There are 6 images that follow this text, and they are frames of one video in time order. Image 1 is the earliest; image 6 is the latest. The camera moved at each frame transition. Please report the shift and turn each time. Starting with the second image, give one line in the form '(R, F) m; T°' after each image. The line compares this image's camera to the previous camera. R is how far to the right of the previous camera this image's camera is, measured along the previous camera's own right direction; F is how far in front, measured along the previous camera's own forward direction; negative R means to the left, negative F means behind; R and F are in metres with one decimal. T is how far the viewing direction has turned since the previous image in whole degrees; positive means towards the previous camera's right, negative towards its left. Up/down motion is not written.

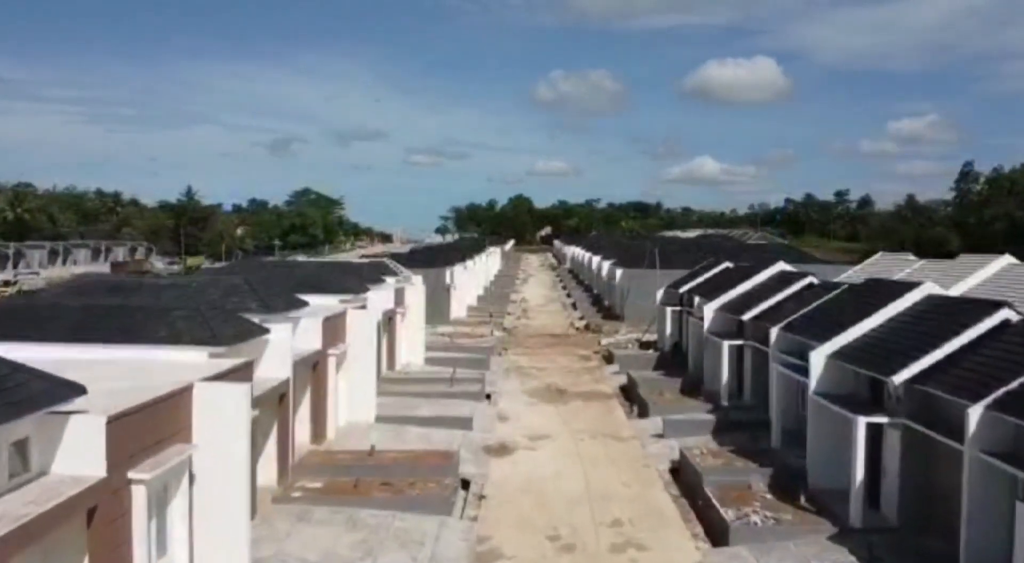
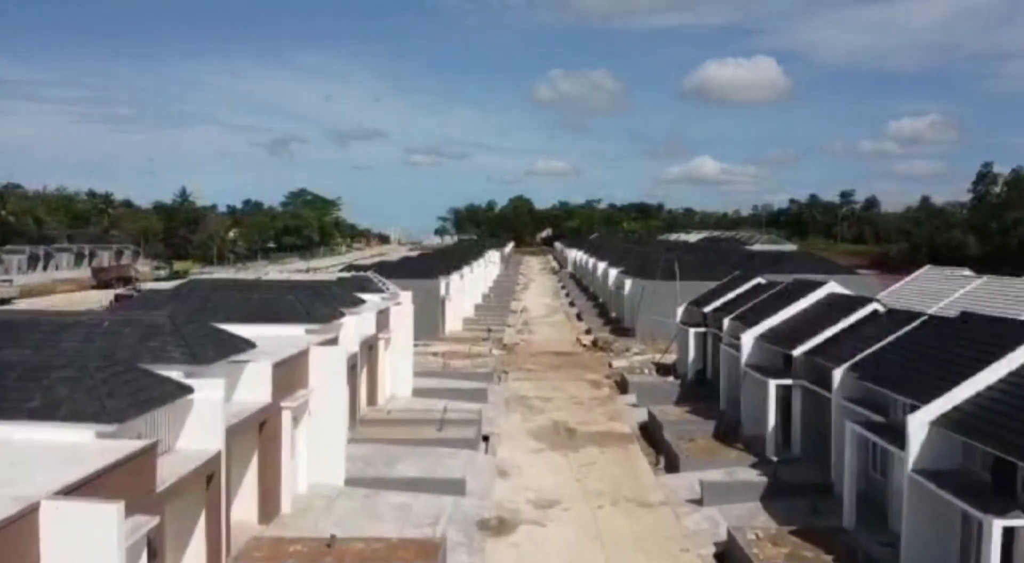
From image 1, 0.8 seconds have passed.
(0.0, +3.6) m; 0°
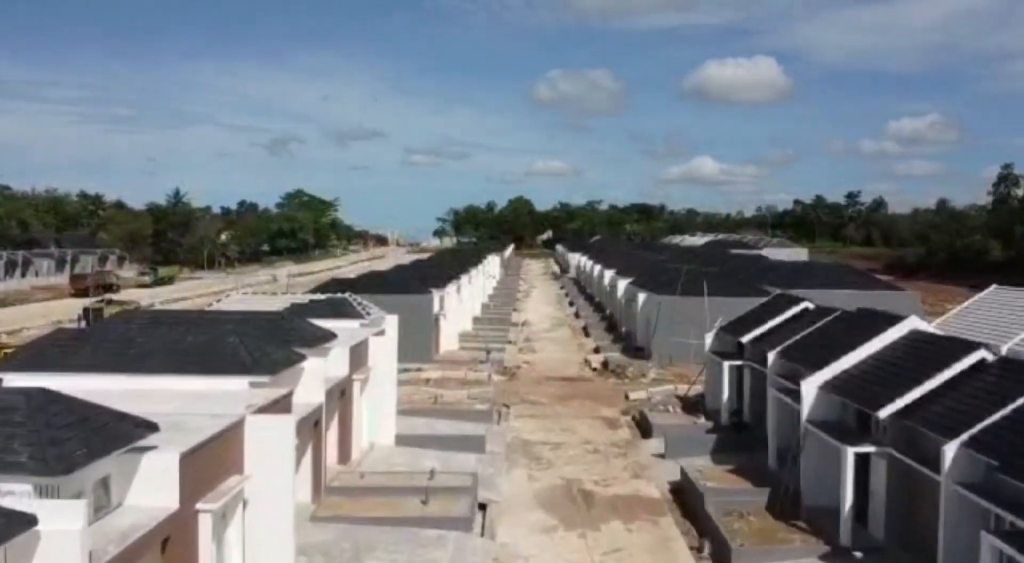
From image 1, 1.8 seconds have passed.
(0.0, +3.8) m; 0°
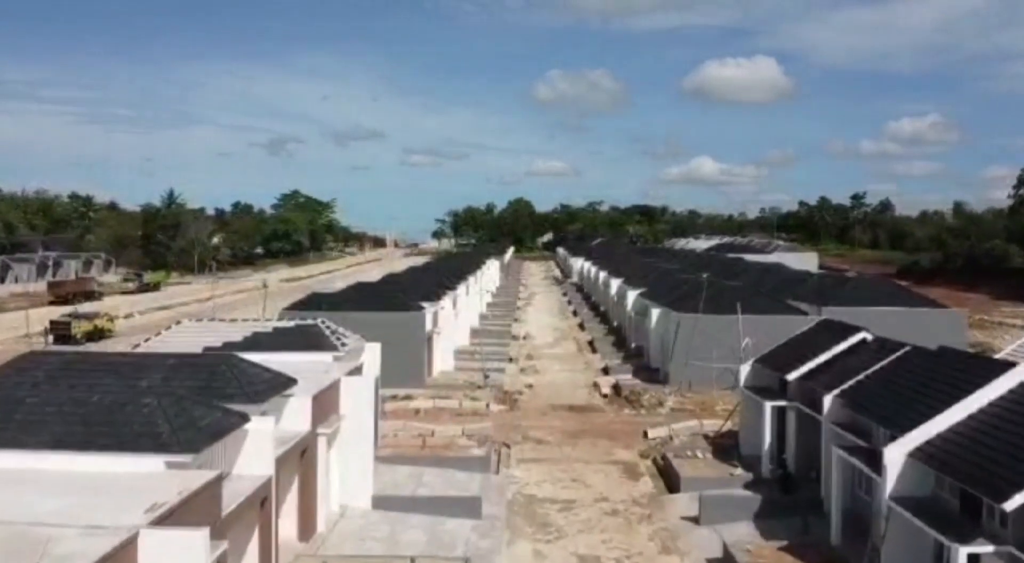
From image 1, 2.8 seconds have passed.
(0.0, +3.4) m; 0°
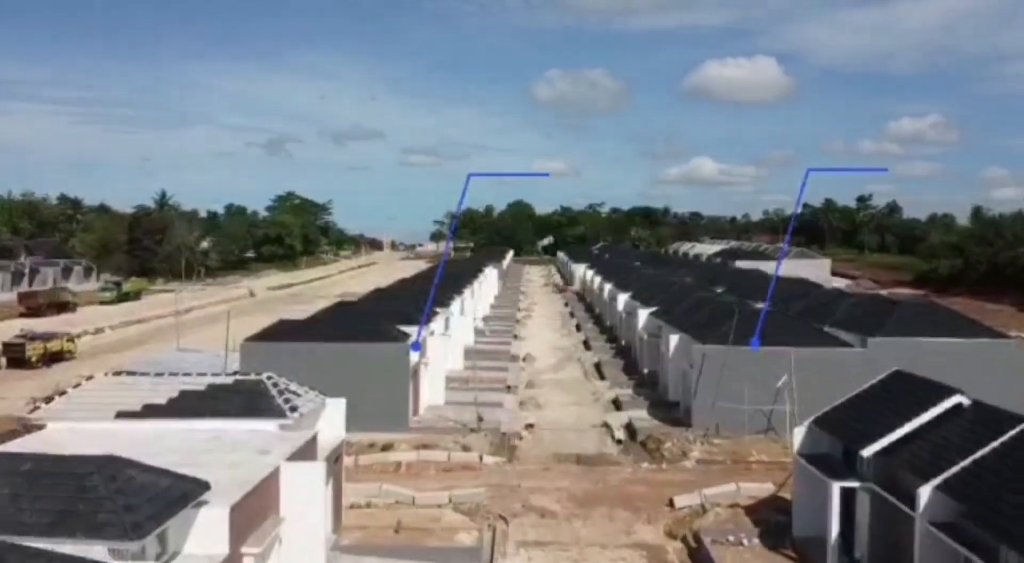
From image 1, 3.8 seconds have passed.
(0.0, +4.0) m; 0°
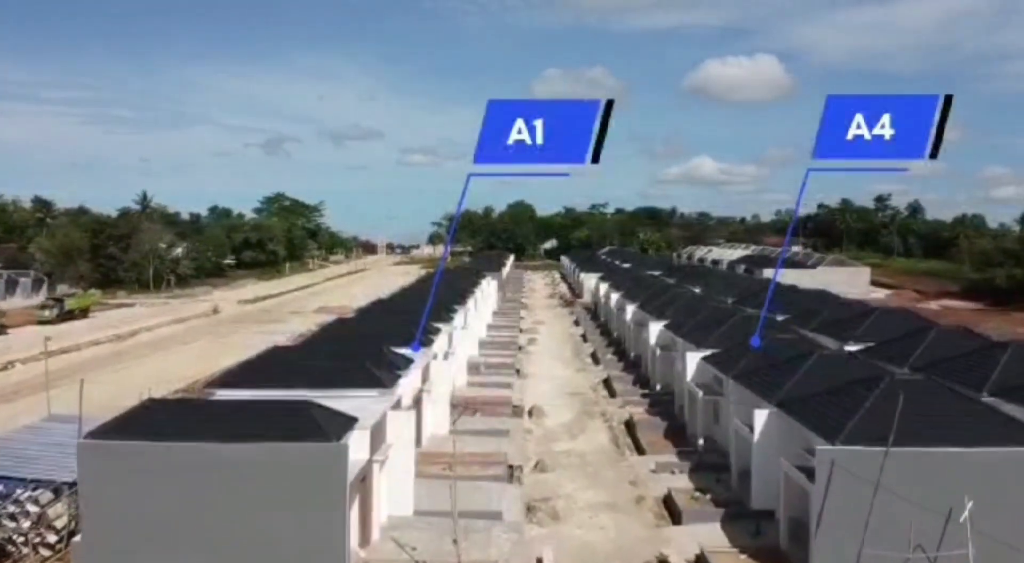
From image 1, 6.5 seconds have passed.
(-0.1, +10.0) m; 0°
